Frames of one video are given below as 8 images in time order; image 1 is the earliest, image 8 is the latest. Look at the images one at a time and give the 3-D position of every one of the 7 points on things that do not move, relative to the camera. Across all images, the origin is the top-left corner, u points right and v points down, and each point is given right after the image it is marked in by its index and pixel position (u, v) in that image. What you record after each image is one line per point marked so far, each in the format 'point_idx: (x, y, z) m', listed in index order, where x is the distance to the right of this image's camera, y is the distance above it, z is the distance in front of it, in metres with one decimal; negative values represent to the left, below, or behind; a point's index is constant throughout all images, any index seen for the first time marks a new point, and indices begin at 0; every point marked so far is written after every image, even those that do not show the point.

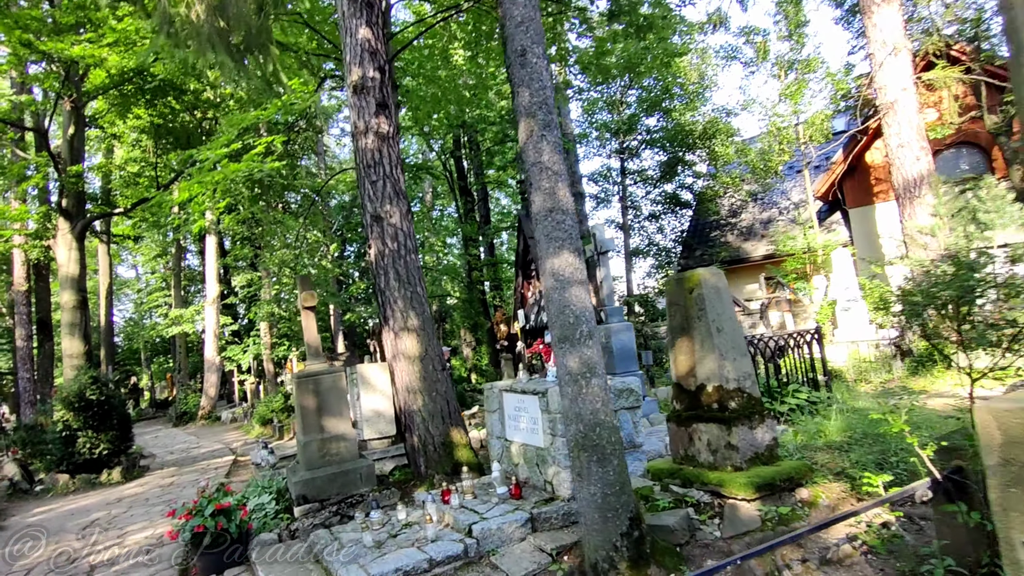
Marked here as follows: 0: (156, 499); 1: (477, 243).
0: (-4.8, -2.9, +7.7) m
1: (-0.9, +1.1, +14.3) m
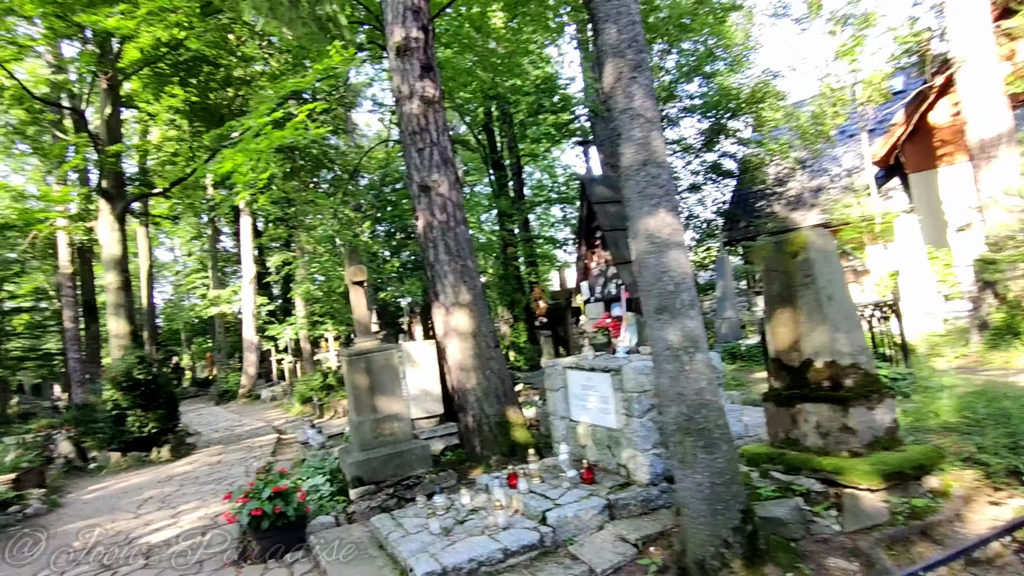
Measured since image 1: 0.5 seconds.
0: (-4.2, -2.6, +7.7) m
1: (0.0, +1.7, +13.9) m
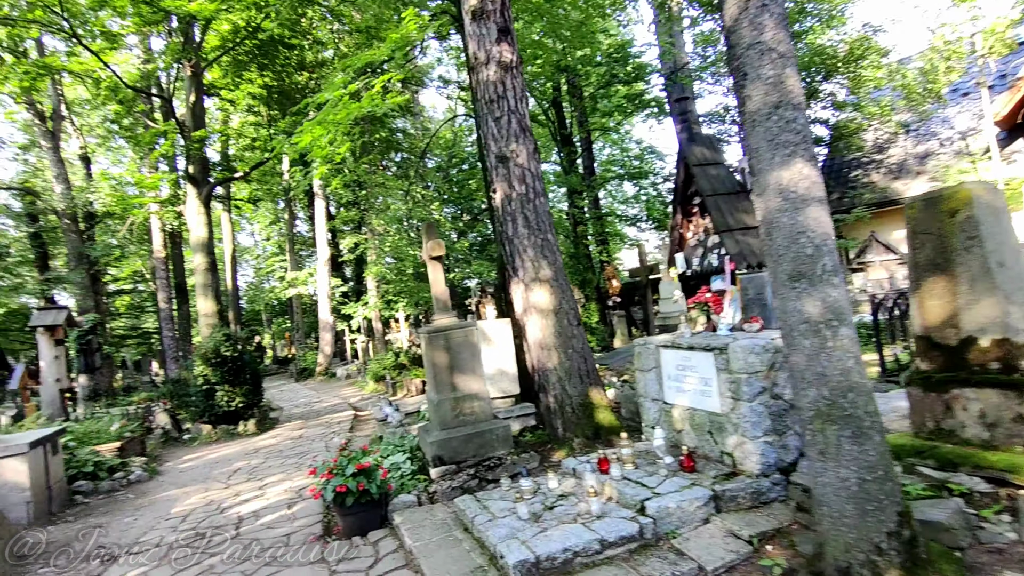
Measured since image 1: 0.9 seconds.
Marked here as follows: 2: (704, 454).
0: (-3.1, -2.3, +7.9) m
1: (+1.7, +2.2, +13.5) m
2: (+1.2, -1.0, +3.6) m
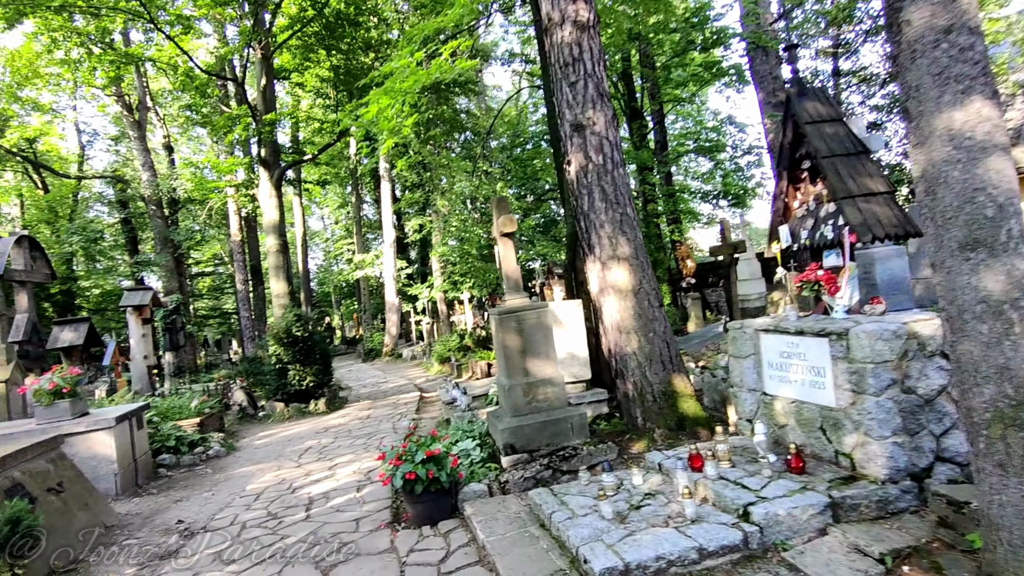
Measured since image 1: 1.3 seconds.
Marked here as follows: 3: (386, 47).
0: (-2.2, -2.0, +8.0) m
1: (+3.2, +2.6, +12.9) m
2: (+1.7, -0.9, +3.1) m
3: (-2.6, +5.0, +11.8) m
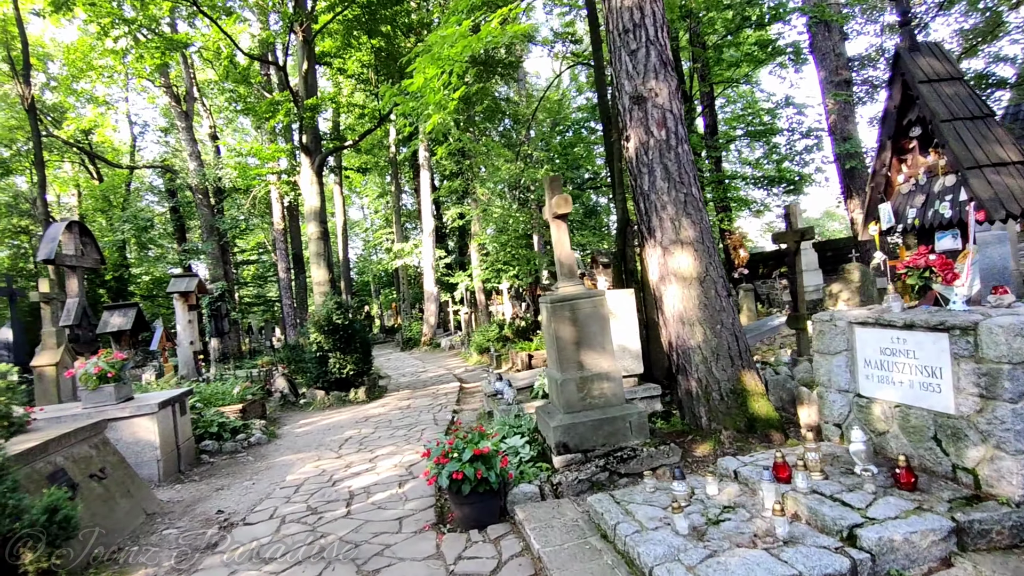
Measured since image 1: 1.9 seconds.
0: (-1.6, -1.8, +7.8) m
1: (+4.2, +2.8, +12.3) m
2: (+2.0, -0.8, +2.7) m
3: (-1.7, +5.3, +11.5) m
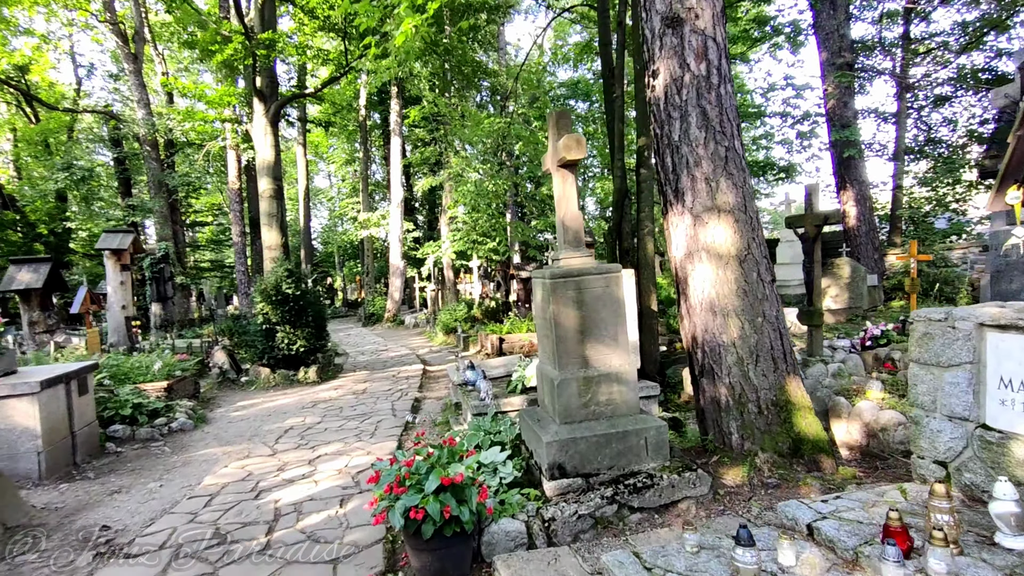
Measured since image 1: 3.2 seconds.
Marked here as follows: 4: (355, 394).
0: (-1.9, -1.4, +6.8) m
1: (+3.8, +3.1, +11.4) m
2: (+1.9, -0.8, +1.8) m
3: (-1.9, +5.8, +10.3) m
4: (-2.2, -1.5, +7.8) m
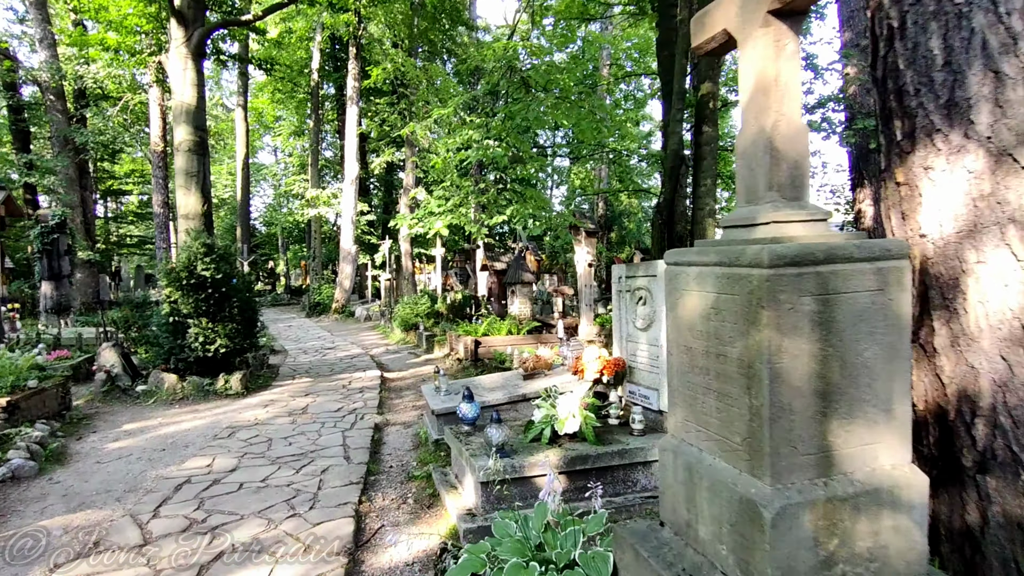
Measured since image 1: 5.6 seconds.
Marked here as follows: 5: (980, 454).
0: (-1.9, -1.3, +4.8) m
1: (+3.5, +3.1, +9.9) m
2: (+2.3, -0.9, +0.2) m
3: (-2.0, +5.9, +8.2) m
4: (-2.3, -1.3, +5.8) m
5: (+1.4, -0.5, +1.7) m
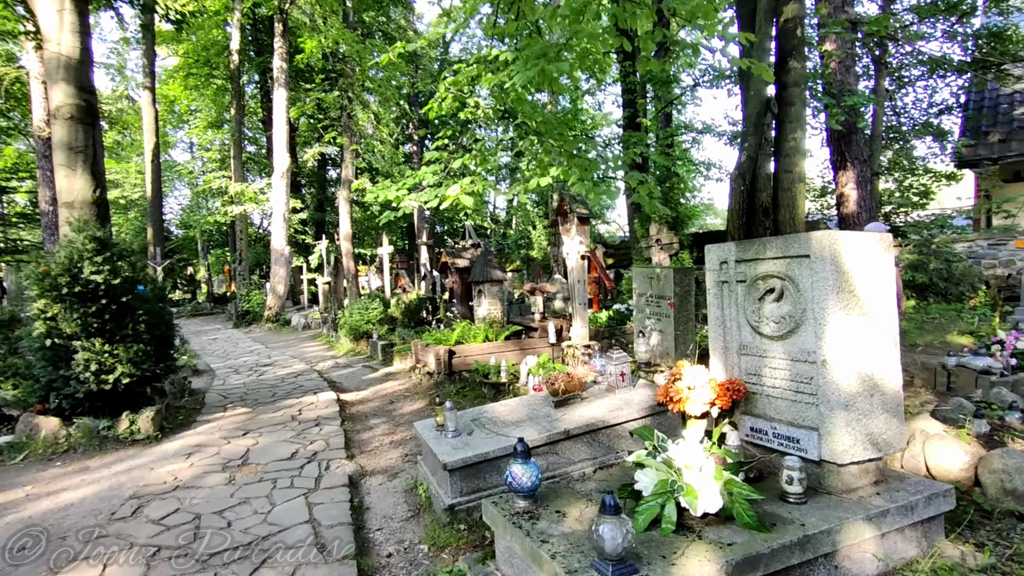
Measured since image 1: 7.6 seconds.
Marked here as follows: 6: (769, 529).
0: (-1.7, -1.3, +3.2) m
1: (+3.0, +3.2, +8.9) m
2: (+3.1, -0.8, -0.8) m
3: (-2.3, +5.9, +6.6) m
4: (-2.1, -1.3, +4.2) m
5: (+2.0, -0.4, +0.6) m
6: (+0.9, -0.9, +2.1) m
